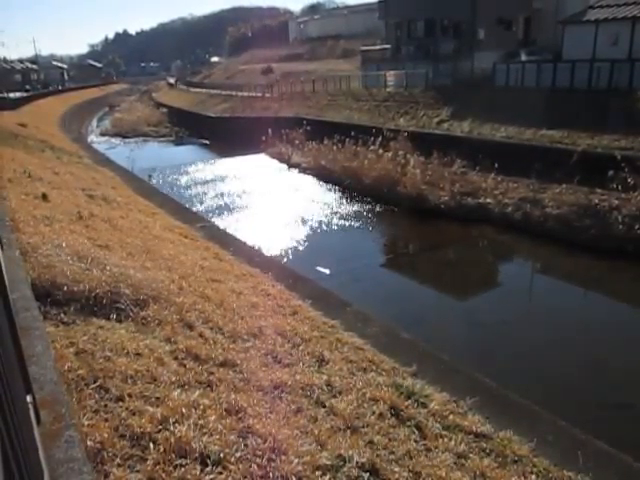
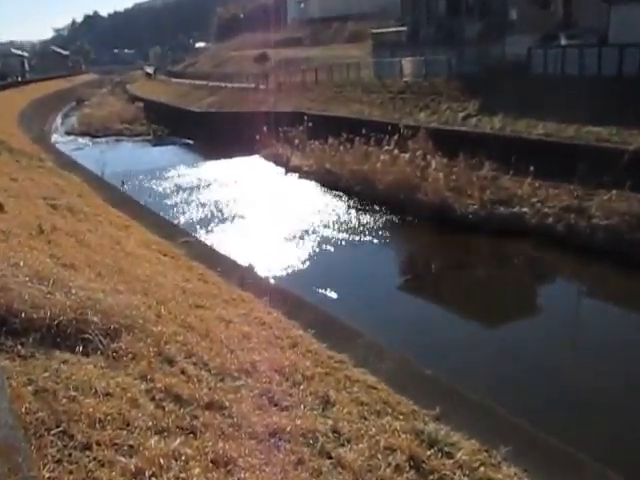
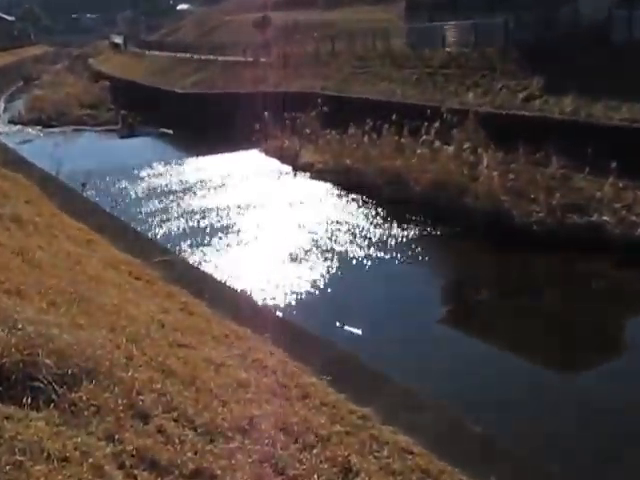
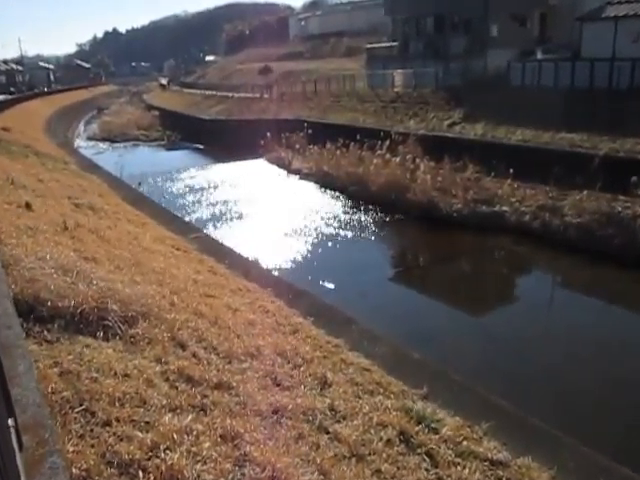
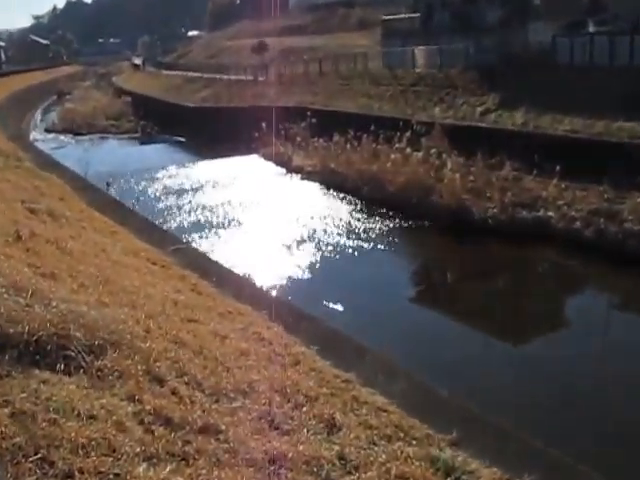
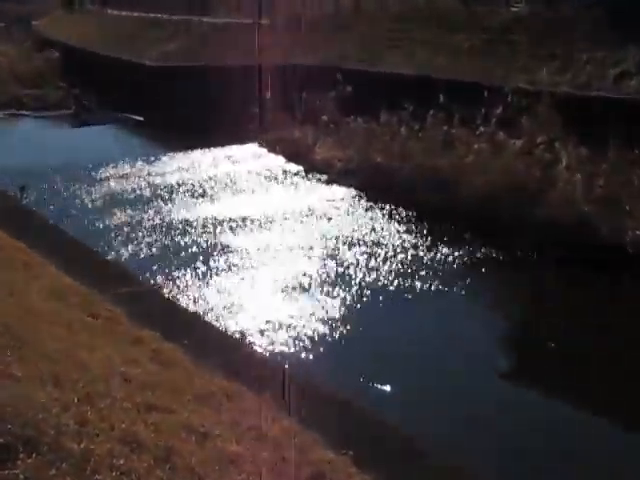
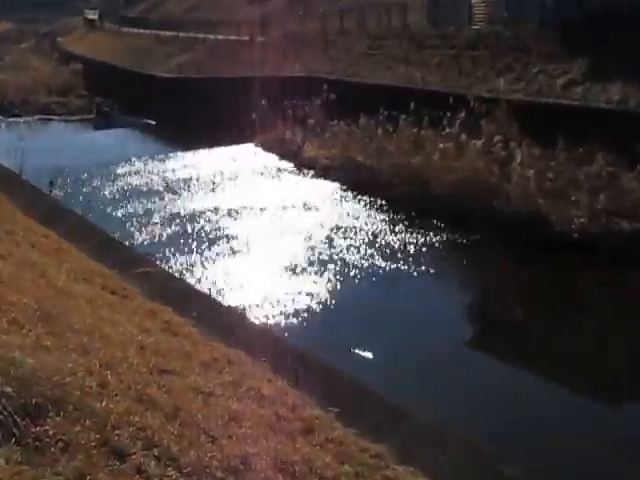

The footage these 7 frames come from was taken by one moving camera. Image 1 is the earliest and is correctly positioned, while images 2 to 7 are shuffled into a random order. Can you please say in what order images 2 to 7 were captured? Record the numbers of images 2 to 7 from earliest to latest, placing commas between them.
4, 2, 5, 3, 7, 6
